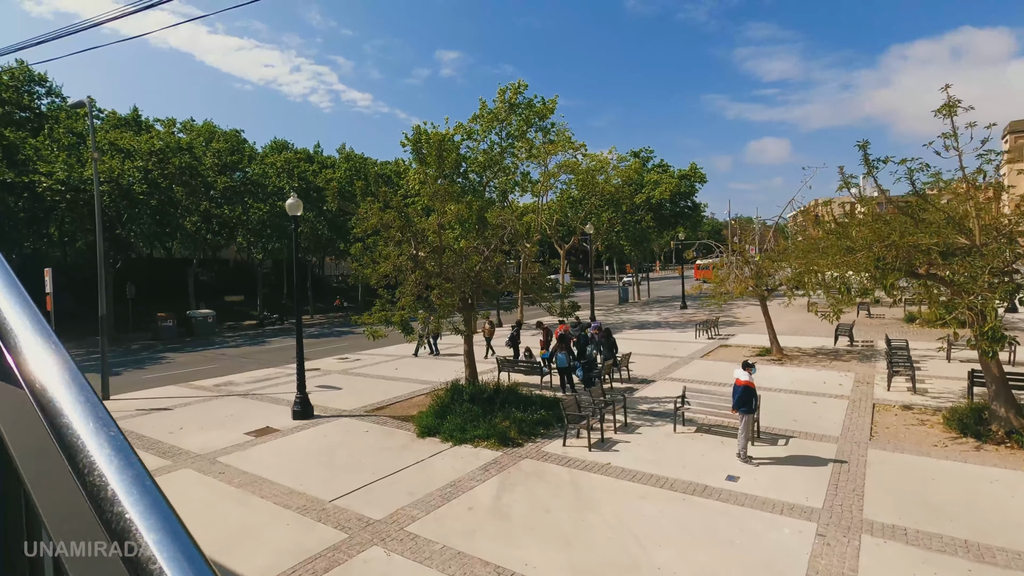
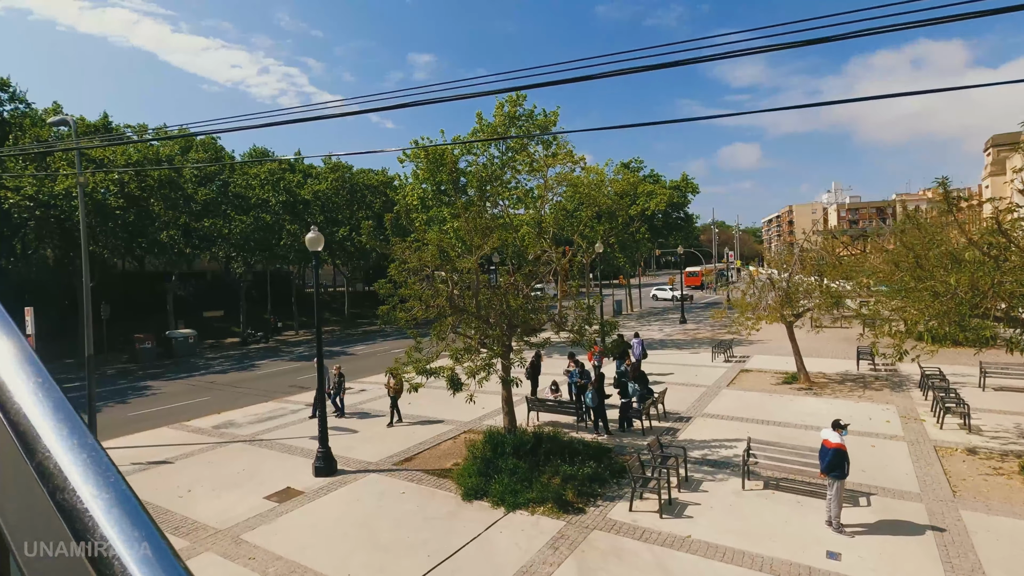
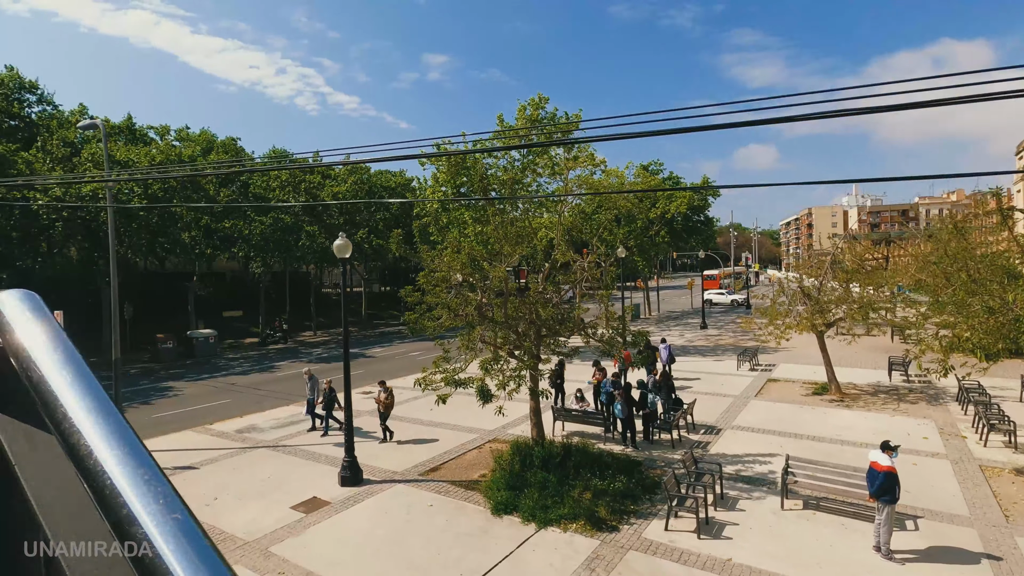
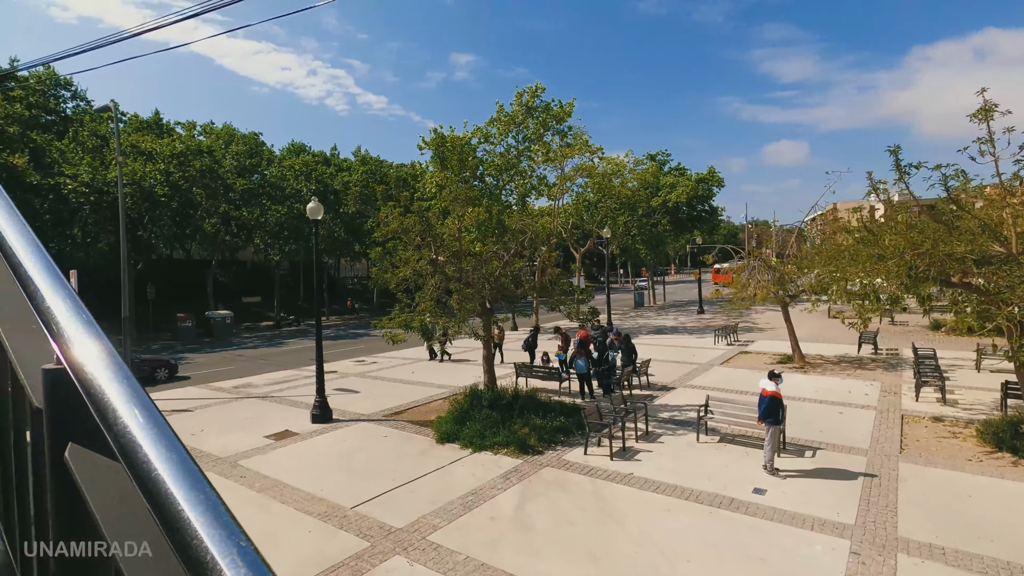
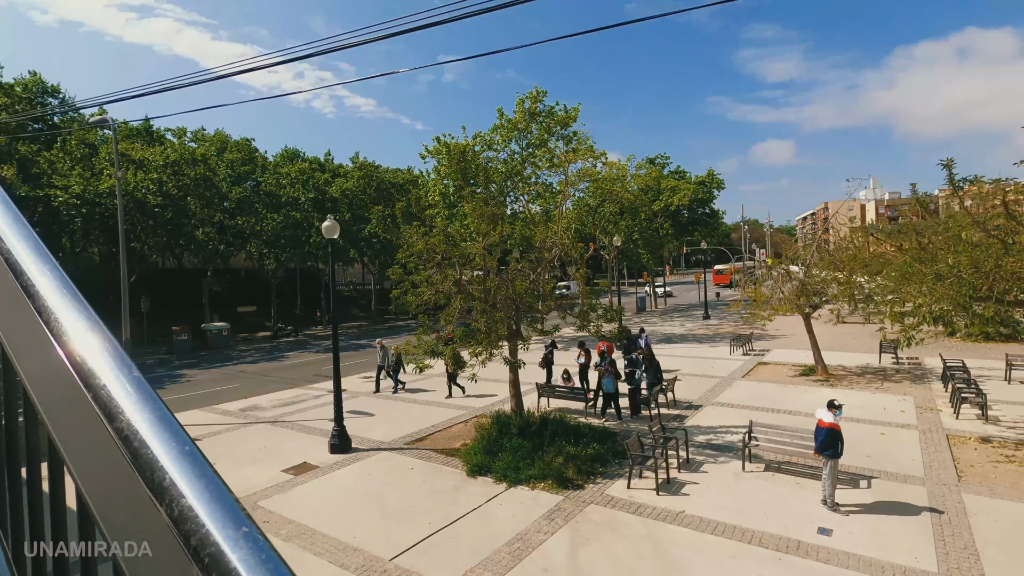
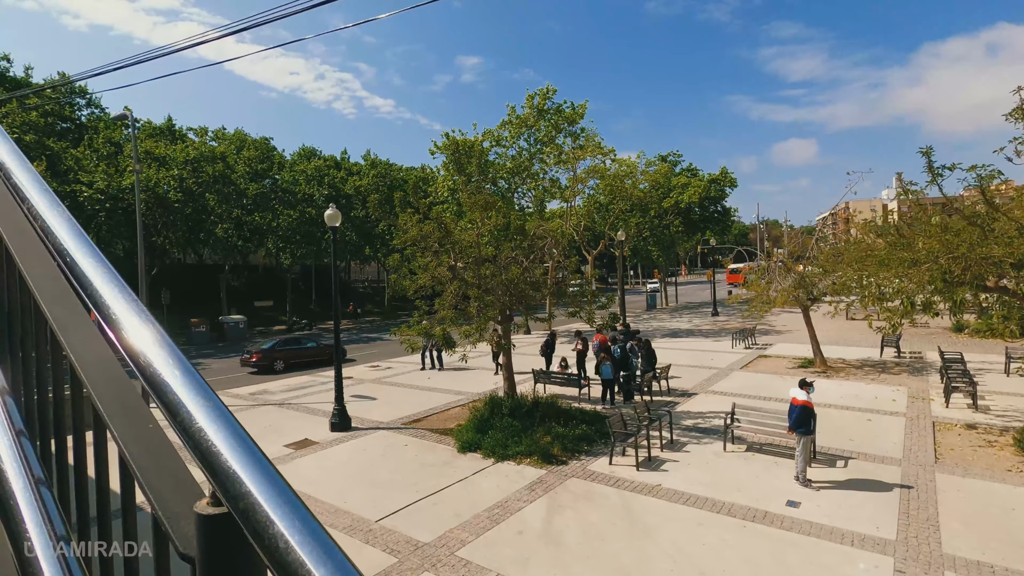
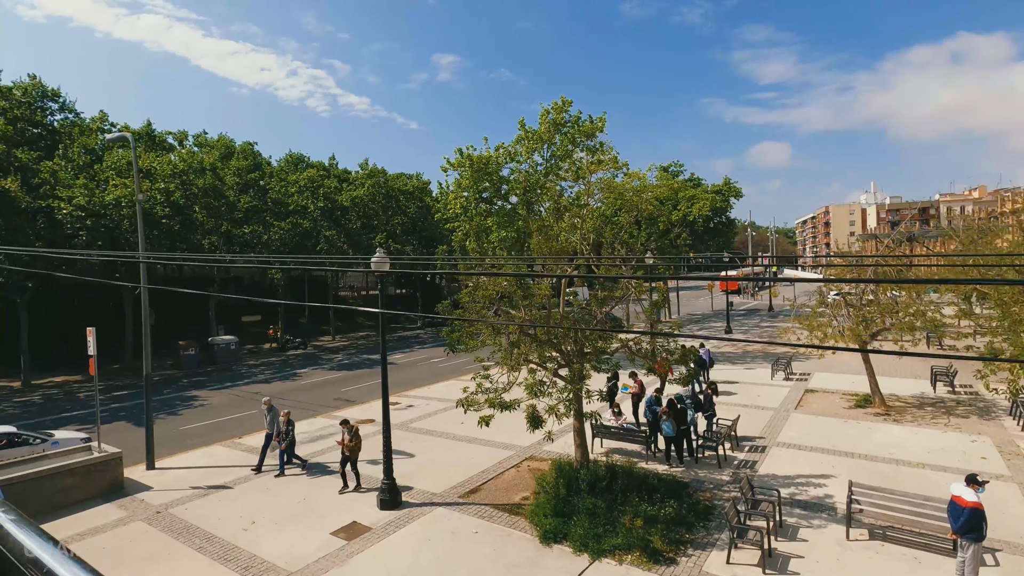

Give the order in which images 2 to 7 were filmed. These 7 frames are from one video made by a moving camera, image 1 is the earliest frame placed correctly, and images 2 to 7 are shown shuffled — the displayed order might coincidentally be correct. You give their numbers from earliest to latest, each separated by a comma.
4, 6, 5, 2, 3, 7
